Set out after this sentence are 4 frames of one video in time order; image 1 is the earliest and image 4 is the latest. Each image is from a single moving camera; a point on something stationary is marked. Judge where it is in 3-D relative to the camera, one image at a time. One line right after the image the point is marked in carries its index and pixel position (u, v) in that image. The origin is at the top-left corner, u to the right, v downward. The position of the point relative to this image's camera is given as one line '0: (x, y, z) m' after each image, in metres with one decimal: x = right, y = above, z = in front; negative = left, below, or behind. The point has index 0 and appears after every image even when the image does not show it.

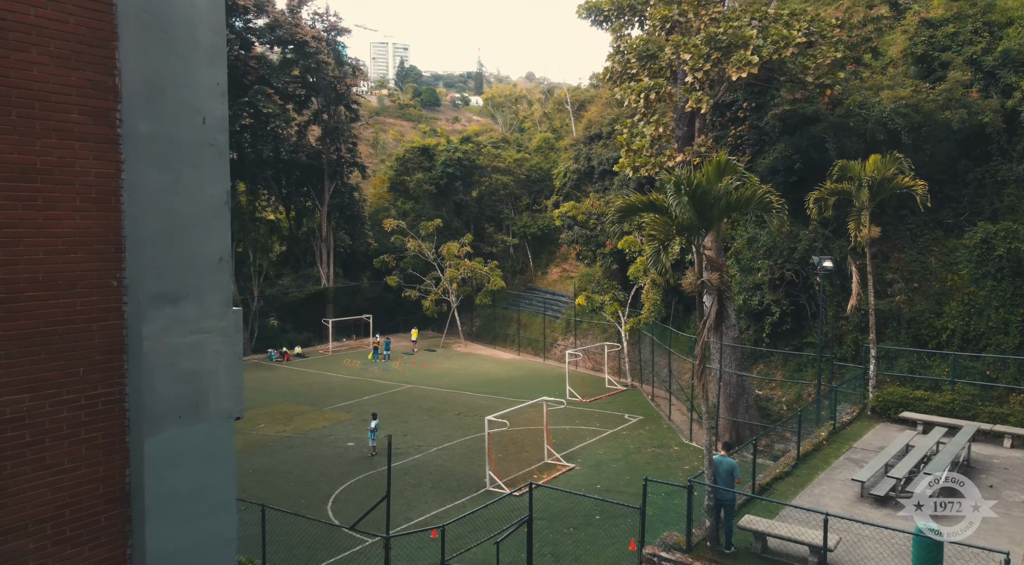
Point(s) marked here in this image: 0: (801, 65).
0: (+7.0, +5.3, +19.8) m
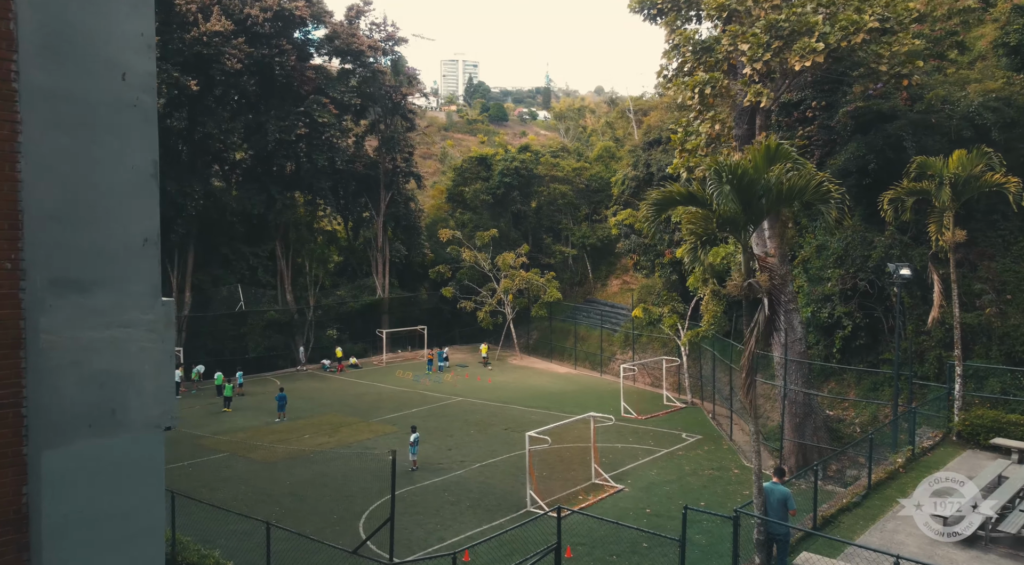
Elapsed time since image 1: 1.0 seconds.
0: (+8.0, +5.0, +18.1) m
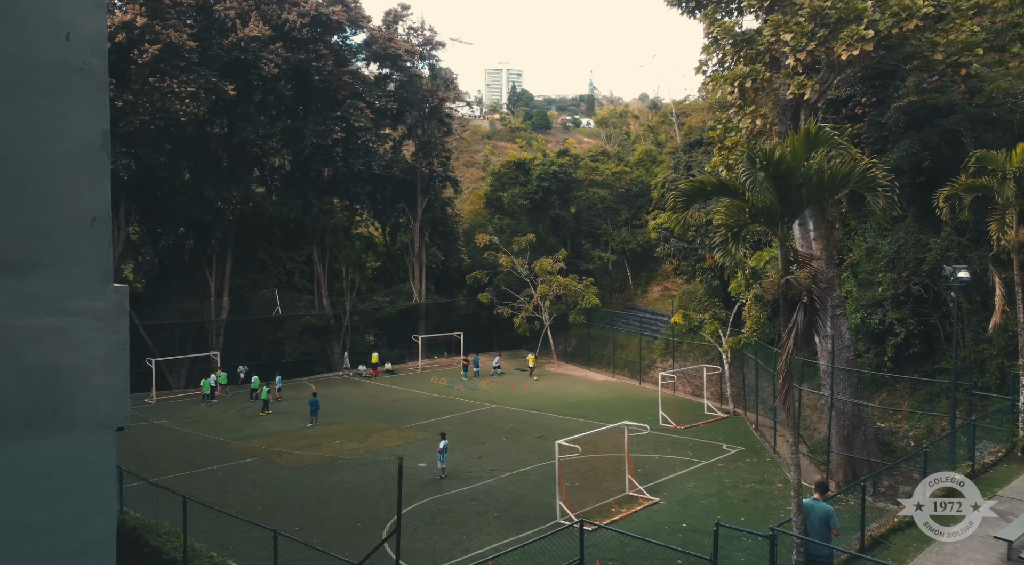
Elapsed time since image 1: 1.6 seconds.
0: (+8.6, +5.0, +17.0) m
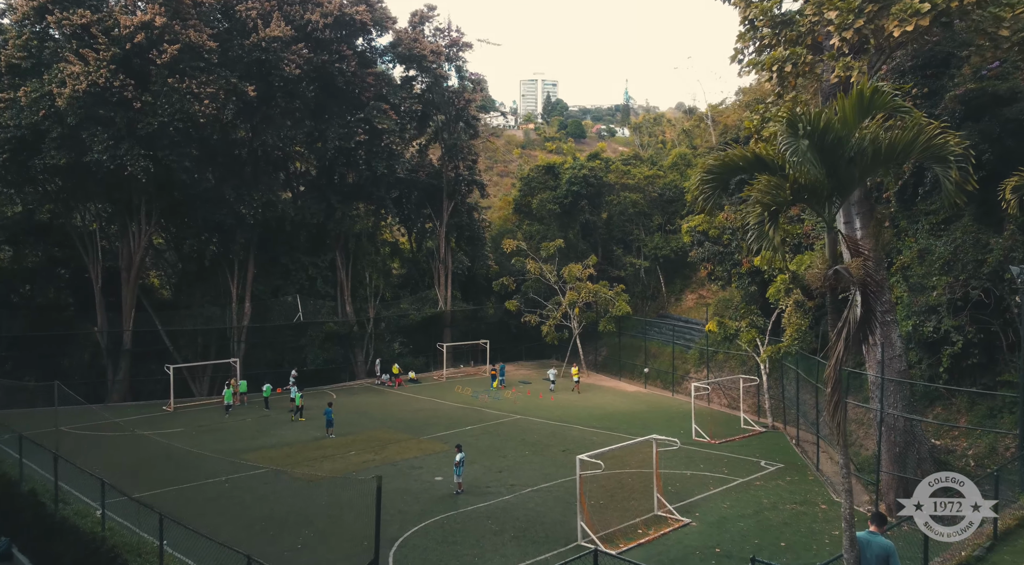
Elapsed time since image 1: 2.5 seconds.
0: (+9.0, +4.9, +15.4) m
